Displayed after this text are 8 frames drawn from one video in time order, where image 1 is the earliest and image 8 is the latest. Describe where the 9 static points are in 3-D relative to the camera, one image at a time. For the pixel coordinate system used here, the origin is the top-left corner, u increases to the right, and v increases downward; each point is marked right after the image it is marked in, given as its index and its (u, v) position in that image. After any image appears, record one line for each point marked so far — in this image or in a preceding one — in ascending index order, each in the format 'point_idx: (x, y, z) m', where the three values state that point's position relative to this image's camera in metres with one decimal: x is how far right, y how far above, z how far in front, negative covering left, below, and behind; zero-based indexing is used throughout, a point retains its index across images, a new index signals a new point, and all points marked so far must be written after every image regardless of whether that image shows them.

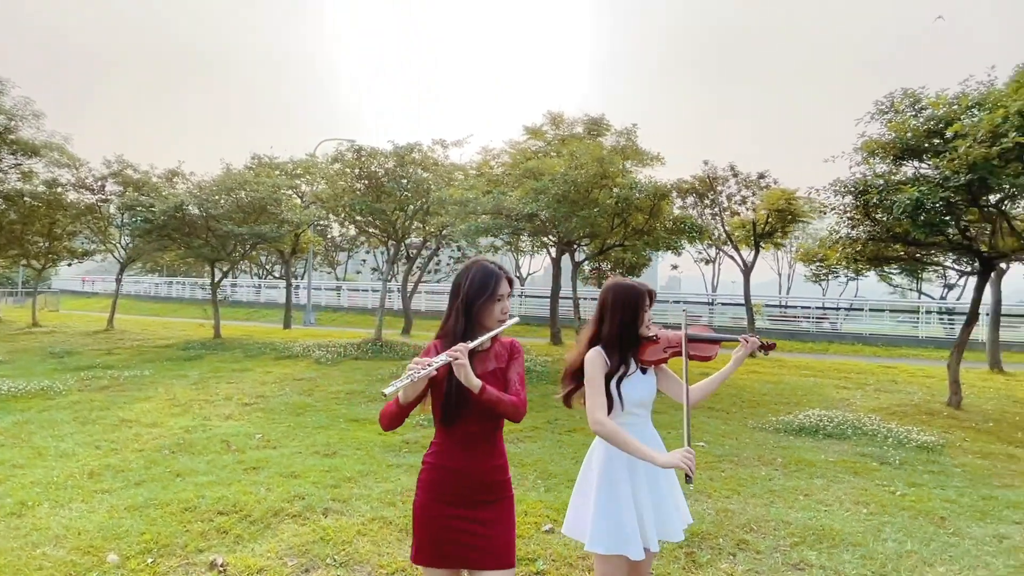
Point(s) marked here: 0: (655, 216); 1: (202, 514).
0: (+2.8, +1.4, +12.0) m
1: (-2.4, -1.8, +4.7) m
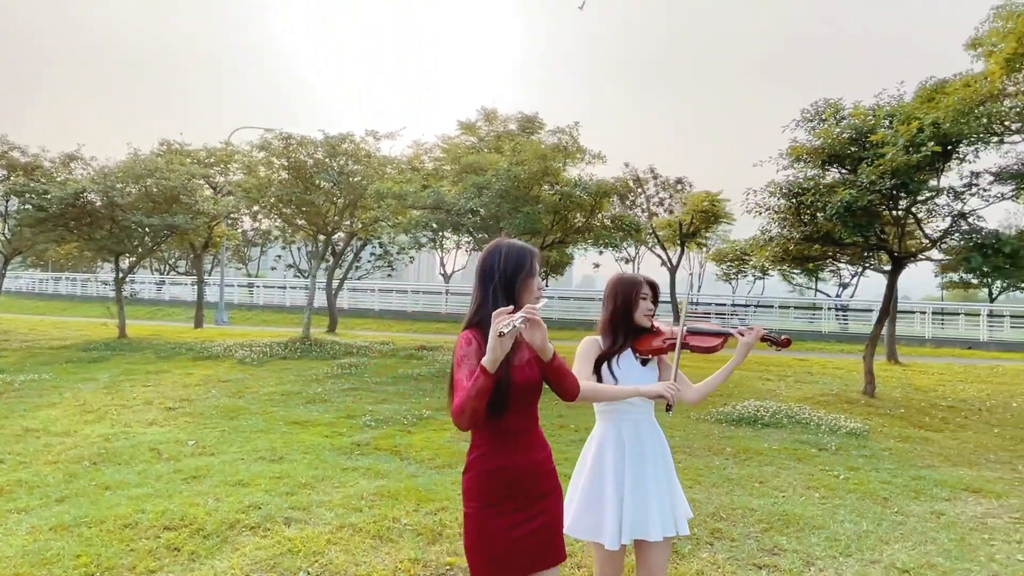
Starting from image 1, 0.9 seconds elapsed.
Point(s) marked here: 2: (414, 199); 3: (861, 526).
0: (+1.6, +1.5, +12.2) m
1: (-2.6, -1.7, +4.2) m
2: (-2.0, +1.8, +12.2) m
3: (+2.7, -1.9, +4.8) m
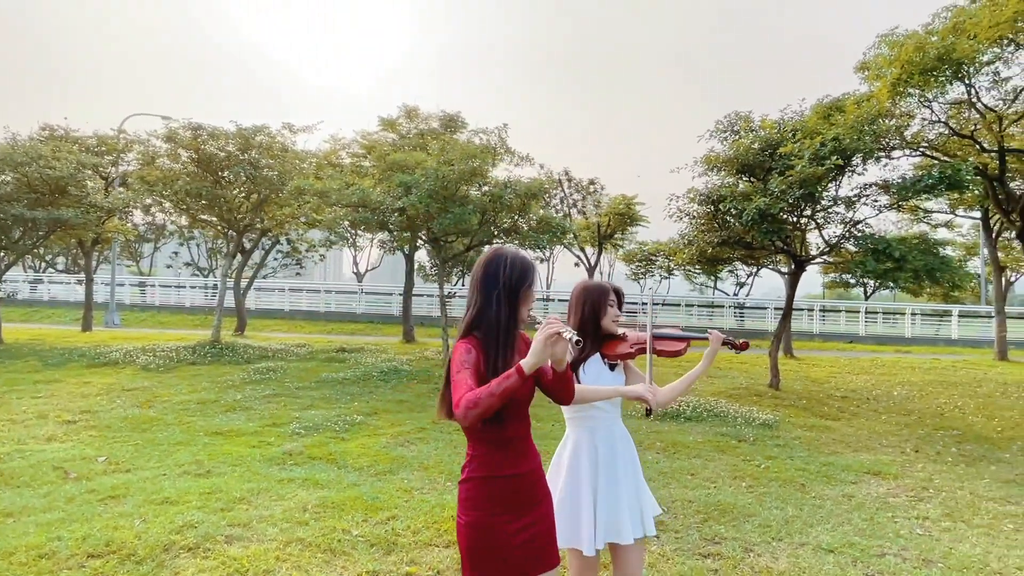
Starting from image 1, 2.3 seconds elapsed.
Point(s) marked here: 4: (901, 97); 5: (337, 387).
0: (+0.2, +1.5, +12.4) m
1: (-2.8, -1.7, +3.8) m
2: (-3.4, +1.8, +11.8) m
3: (+2.3, -1.9, +5.1) m
4: (+6.7, +3.3, +10.3) m
5: (-2.9, -1.6, +9.9) m
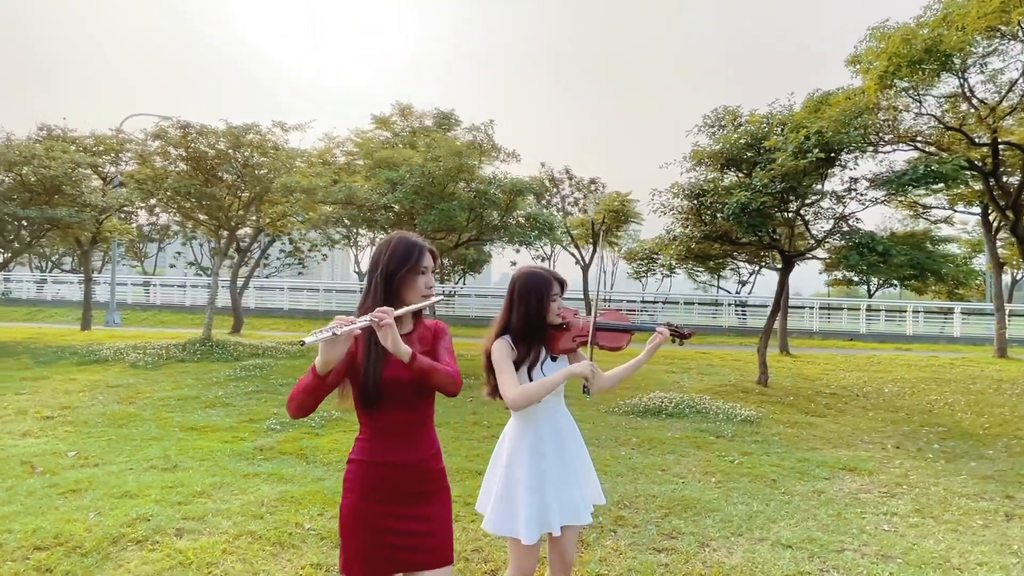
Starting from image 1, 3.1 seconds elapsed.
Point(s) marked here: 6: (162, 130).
0: (-0.1, +1.6, +12.3) m
1: (-3.2, -1.7, +3.8) m
2: (-3.7, +1.8, +11.8) m
3: (+2.0, -1.8, +5.1) m
4: (+6.4, +3.3, +10.2) m
5: (-3.1, -1.6, +9.9) m
6: (-7.6, +3.4, +13.1) m
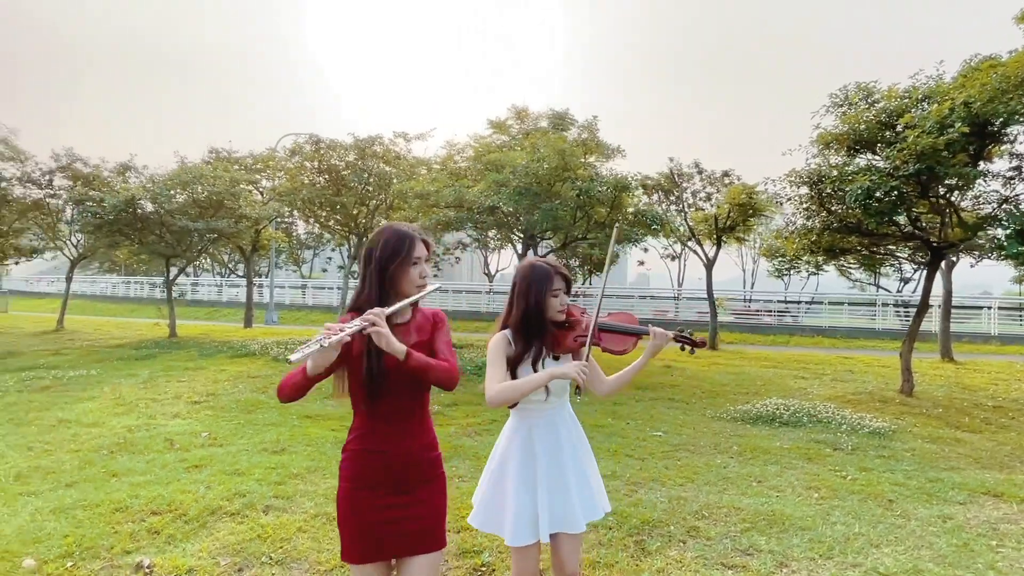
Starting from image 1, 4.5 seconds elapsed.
0: (+2.1, +1.6, +12.0) m
1: (-2.8, -1.7, +4.5) m
2: (-1.5, +1.8, +12.3) m
3: (+2.5, -1.8, +4.5) m
4: (+7.9, +3.4, +8.6) m
5: (-1.4, -1.6, +10.4) m
6: (-5.1, +3.4, +14.5) m
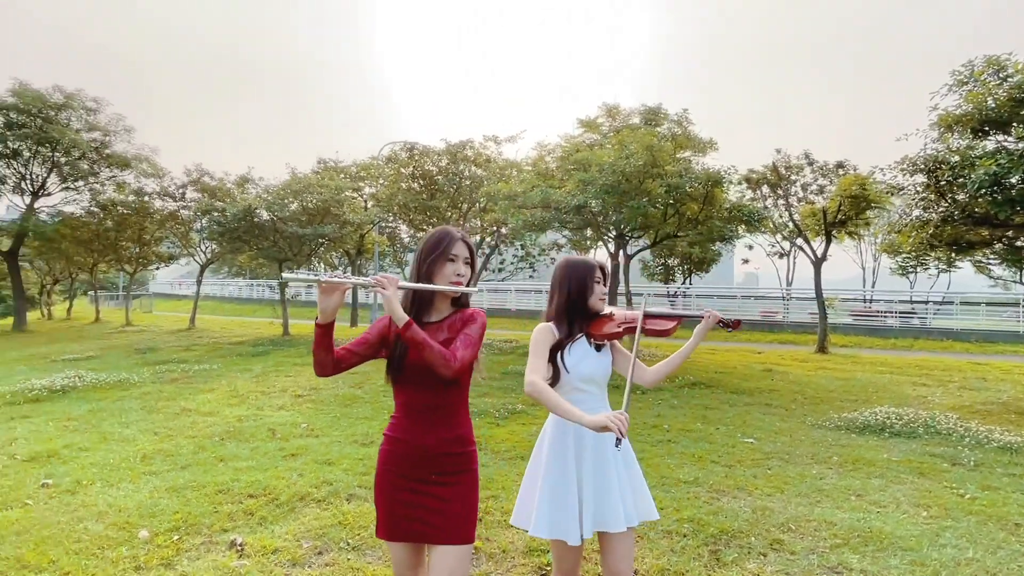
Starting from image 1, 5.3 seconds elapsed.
0: (+3.8, +1.6, +11.6) m
1: (-2.2, -1.7, +4.9) m
2: (+0.3, +1.8, +12.4) m
3: (+3.0, -1.8, +4.0) m
4: (+9.0, +3.5, +7.2) m
5: (+0.1, -1.6, +10.5) m
6: (-2.9, +3.4, +15.1) m
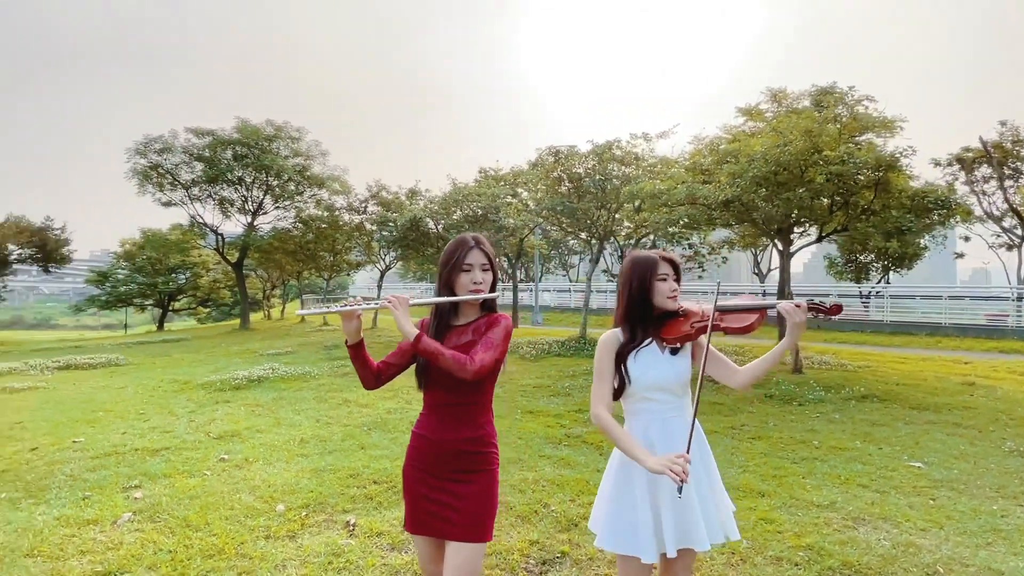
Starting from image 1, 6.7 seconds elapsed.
0: (+6.3, +1.6, +10.1) m
1: (-1.3, -1.7, +5.3) m
2: (+3.1, +1.8, +11.9) m
3: (+3.5, -1.8, +3.1) m
4: (+10.0, +3.5, +4.5) m
5: (+2.5, -1.6, +10.1) m
6: (+0.8, +3.3, +15.4) m
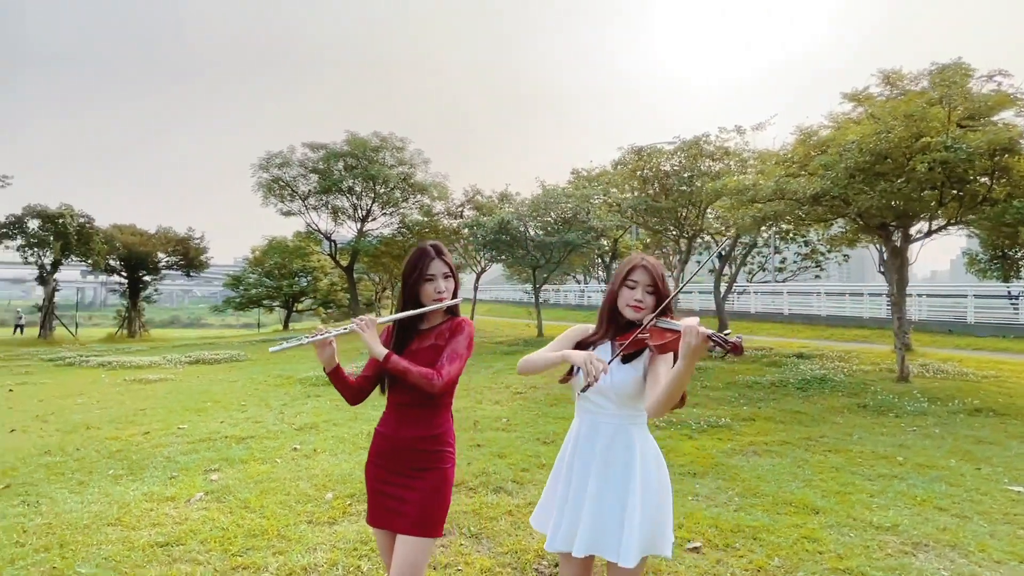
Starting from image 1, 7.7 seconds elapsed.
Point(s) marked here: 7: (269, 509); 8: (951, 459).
0: (+7.4, +1.6, +8.9) m
1: (-0.9, -1.7, +5.6) m
2: (+4.6, +1.8, +11.3) m
3: (+3.4, -1.8, +2.5) m
4: (+10.0, +3.6, +2.7) m
5: (+3.6, -1.6, +9.6) m
6: (+3.0, +3.3, +15.1) m
7: (-1.9, -1.7, +4.7) m
8: (+4.5, -1.7, +6.2) m
